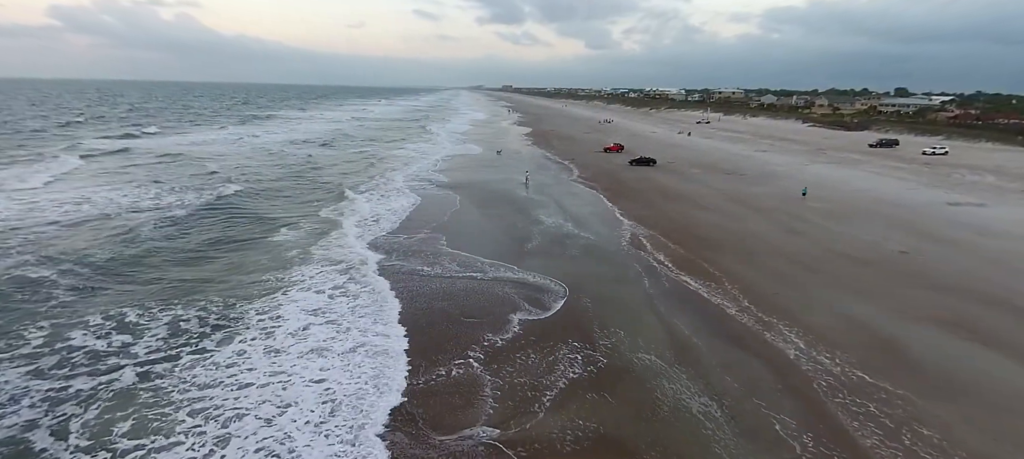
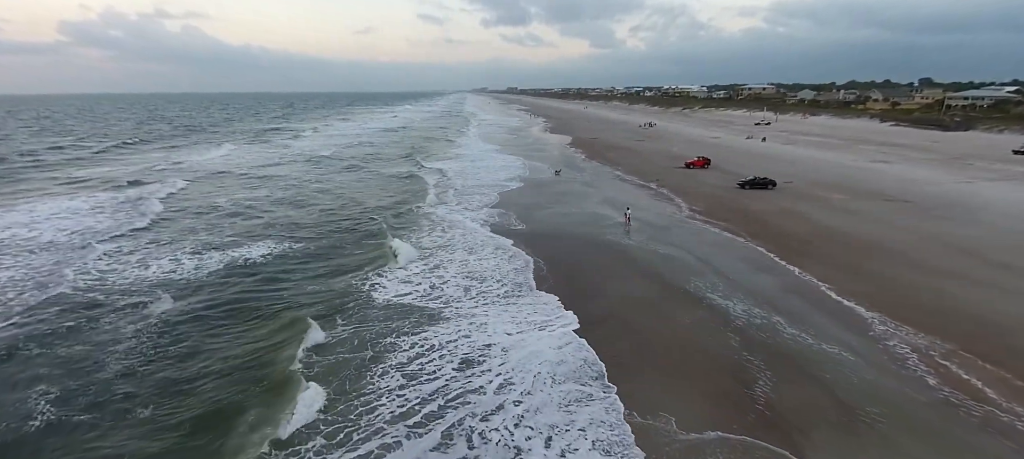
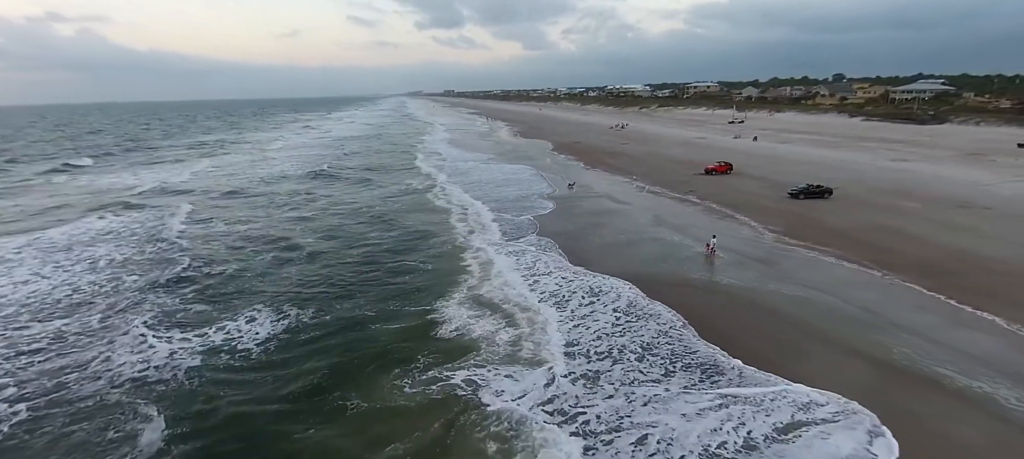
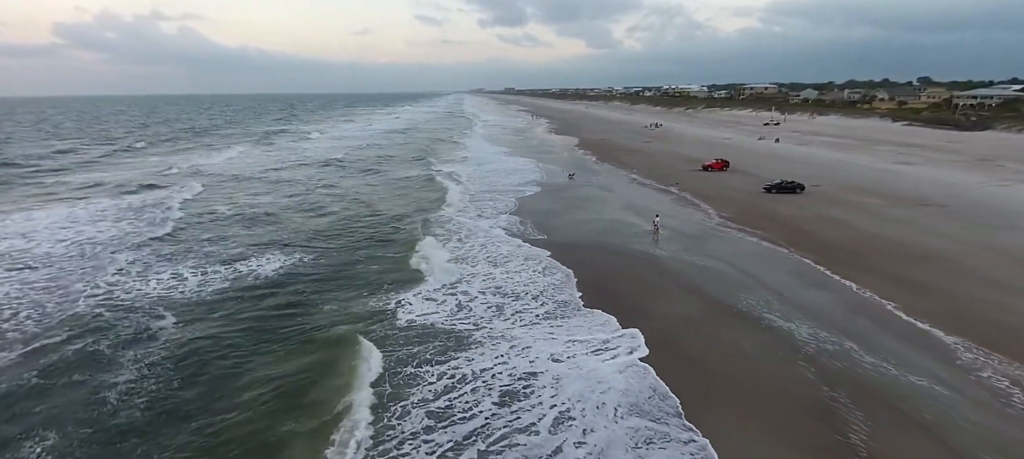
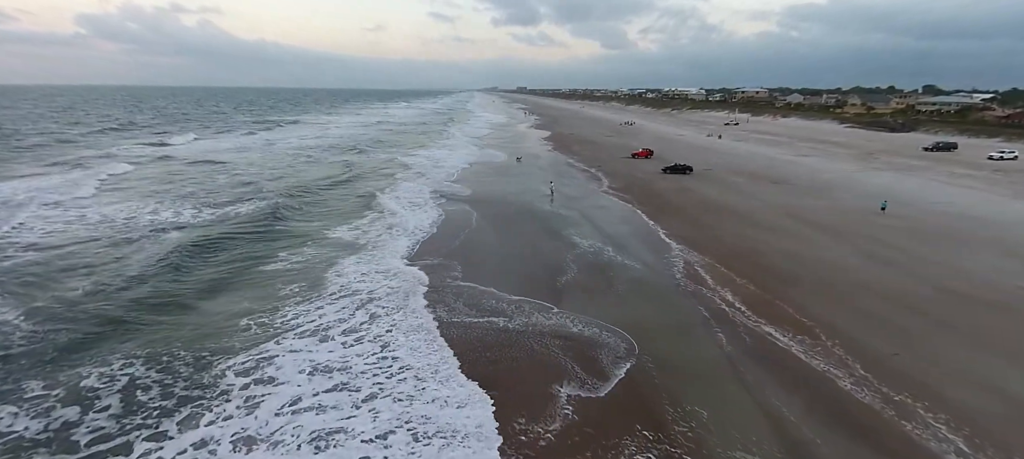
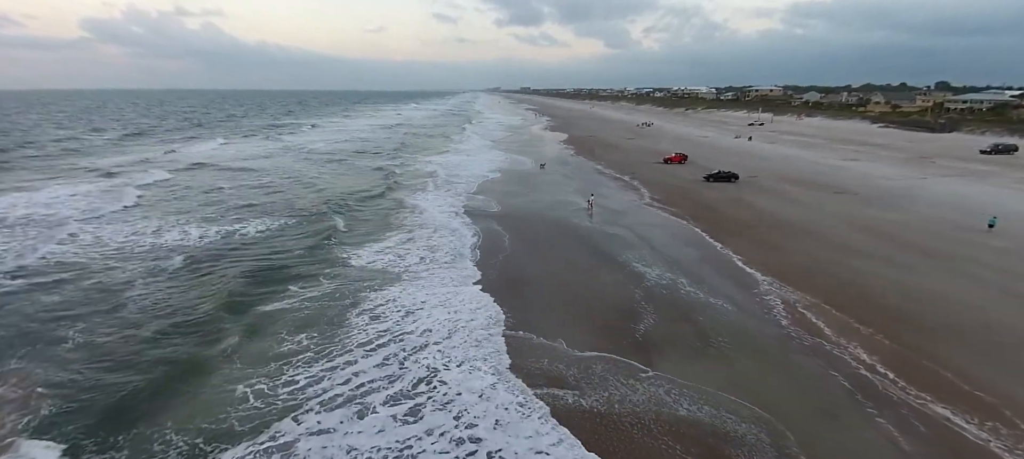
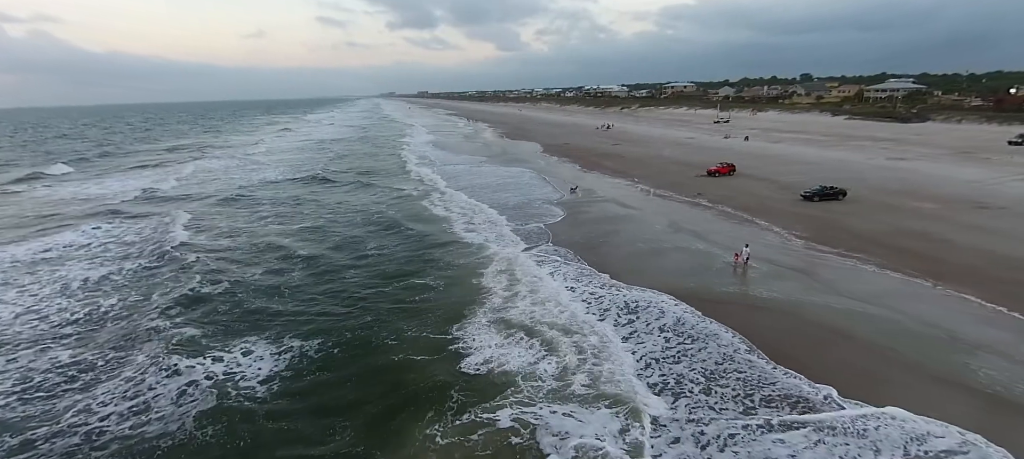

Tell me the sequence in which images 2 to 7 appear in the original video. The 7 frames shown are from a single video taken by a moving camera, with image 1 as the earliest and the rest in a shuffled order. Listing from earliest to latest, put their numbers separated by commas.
5, 6, 2, 4, 3, 7
